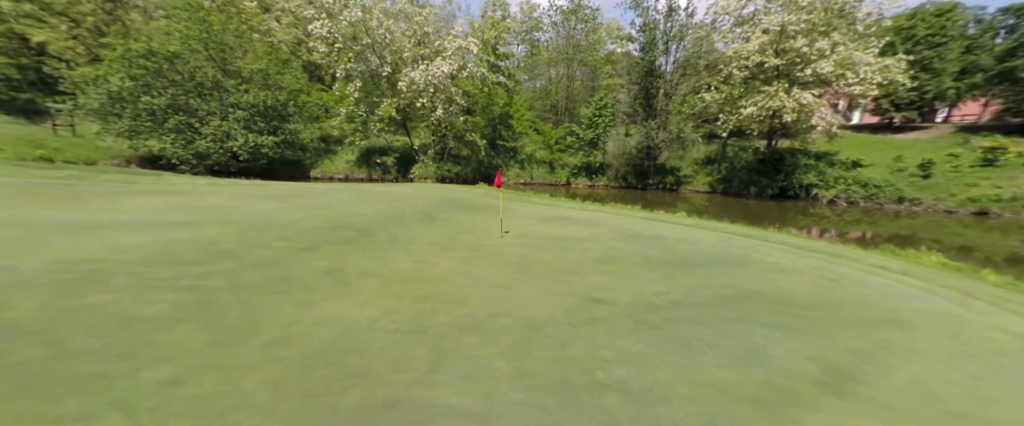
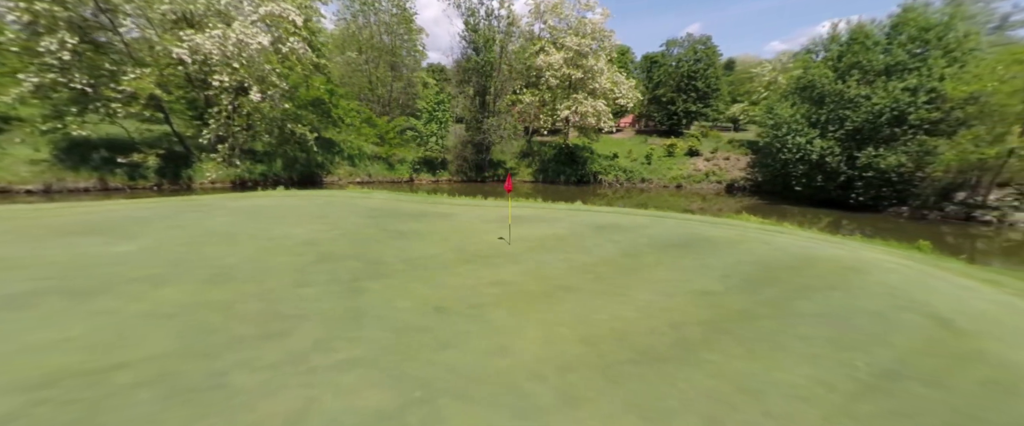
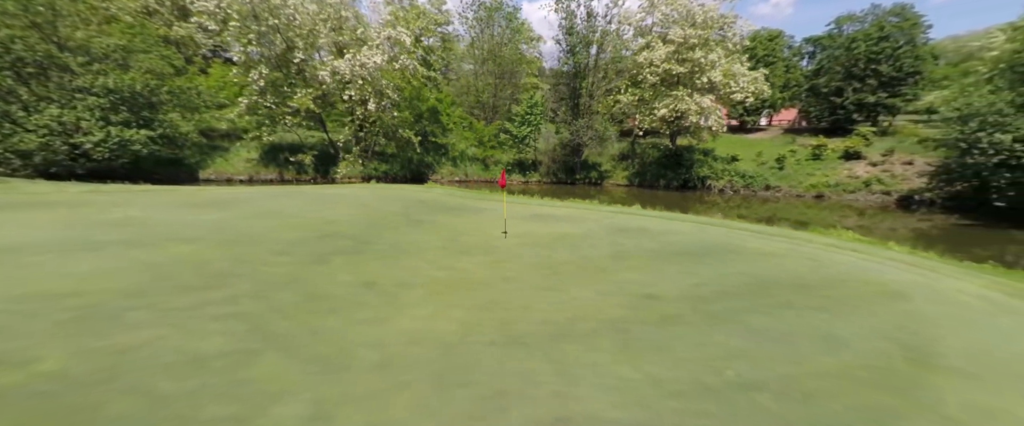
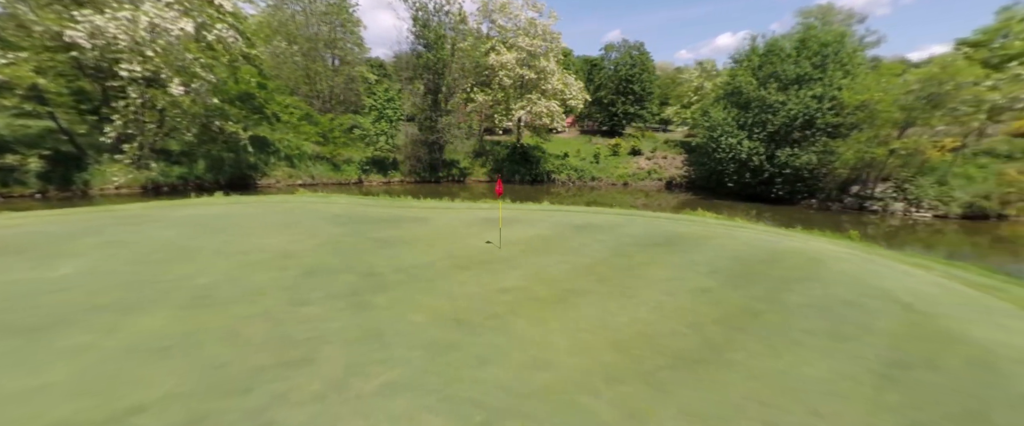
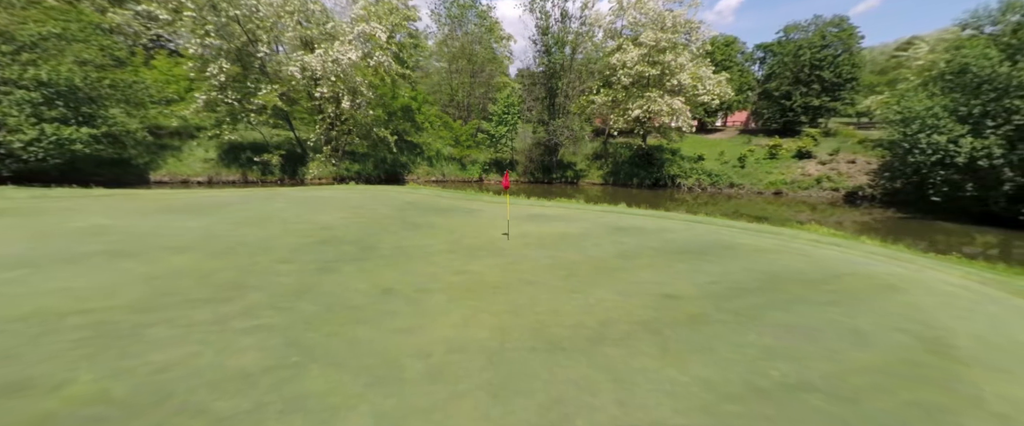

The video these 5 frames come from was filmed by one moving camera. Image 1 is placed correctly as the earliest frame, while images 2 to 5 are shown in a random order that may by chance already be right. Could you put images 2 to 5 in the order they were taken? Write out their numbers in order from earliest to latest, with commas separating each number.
3, 5, 2, 4
